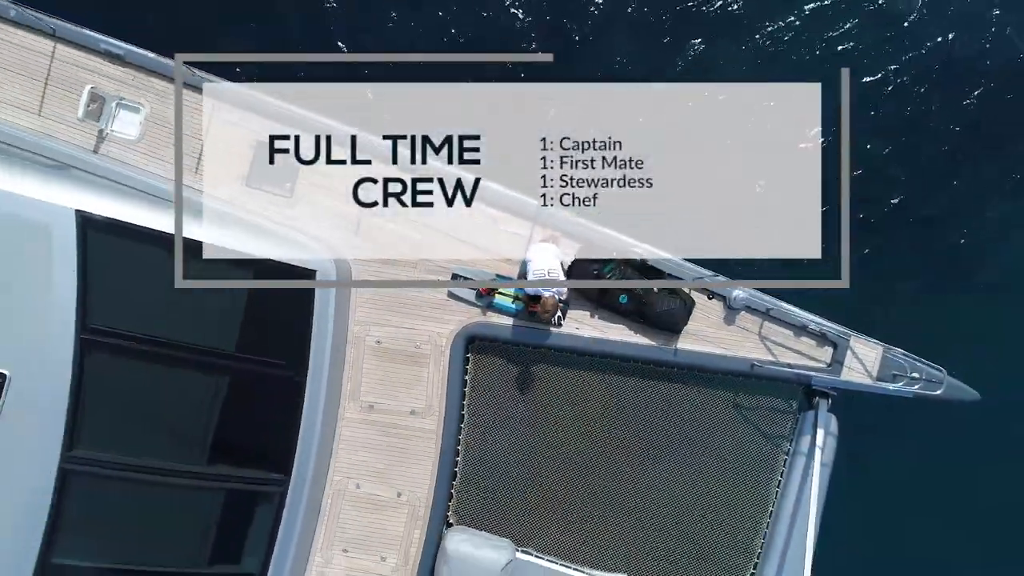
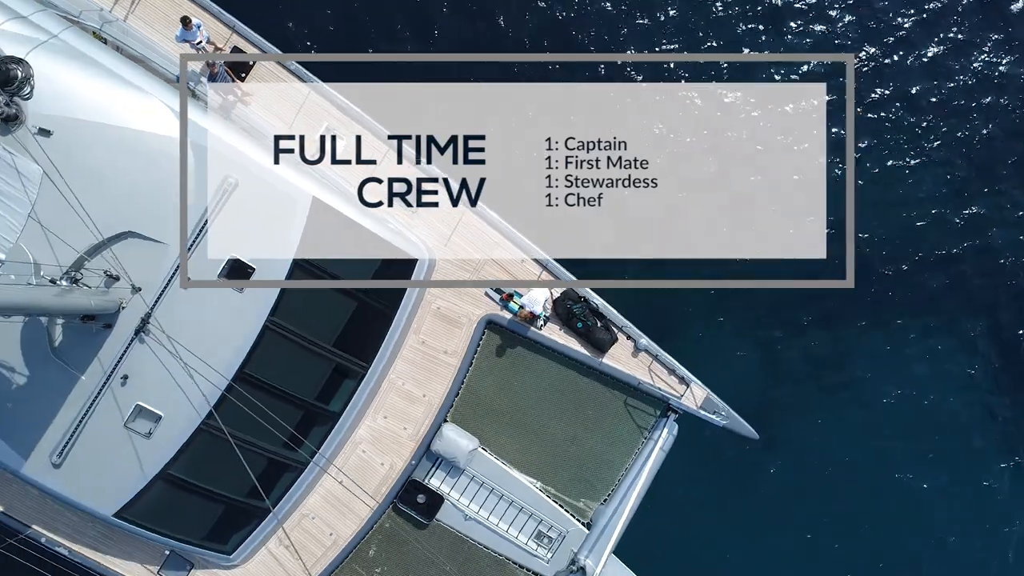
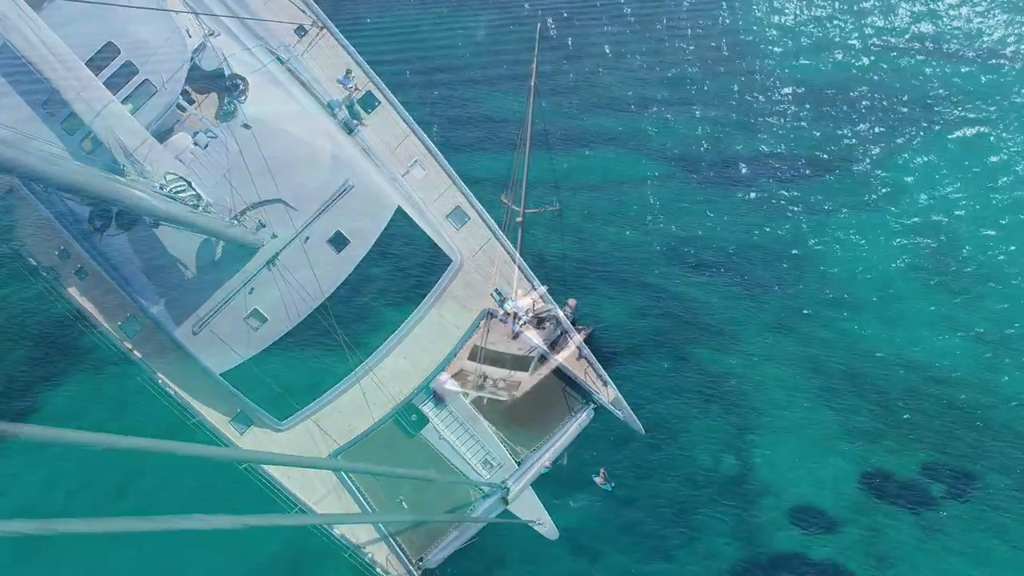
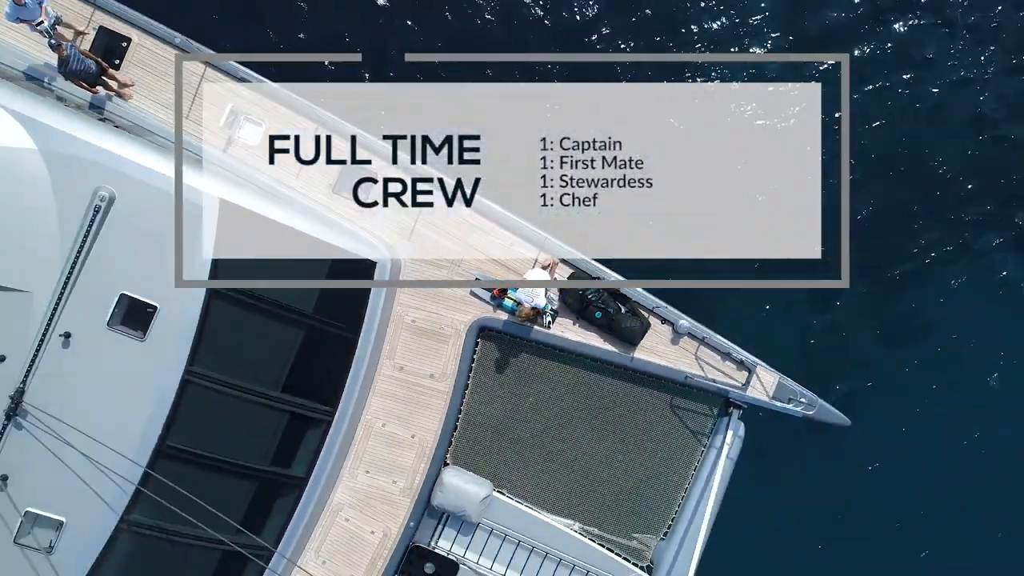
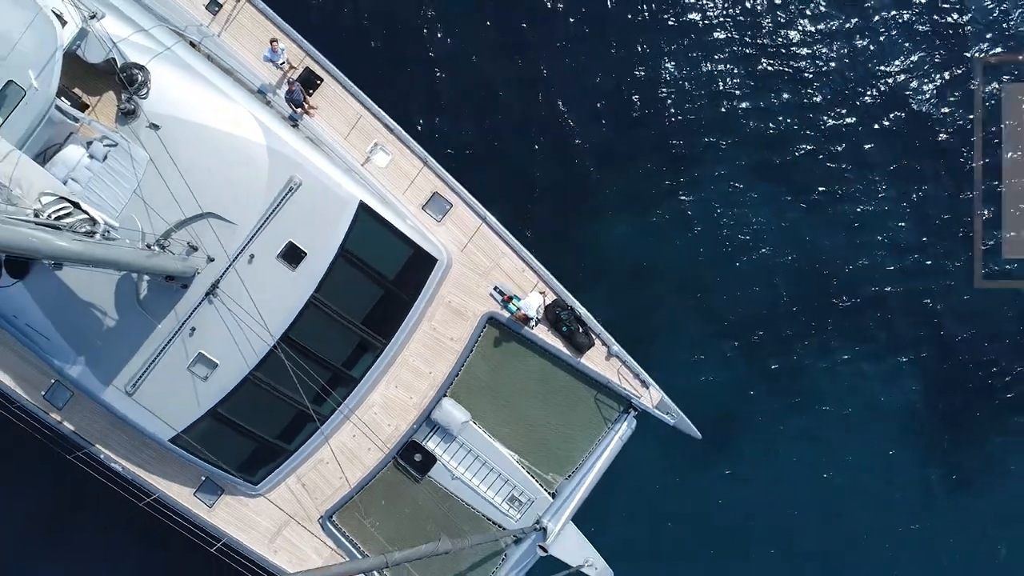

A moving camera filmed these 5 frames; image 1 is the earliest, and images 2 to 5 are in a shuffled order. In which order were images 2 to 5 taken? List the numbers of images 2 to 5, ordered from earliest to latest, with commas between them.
4, 2, 5, 3
